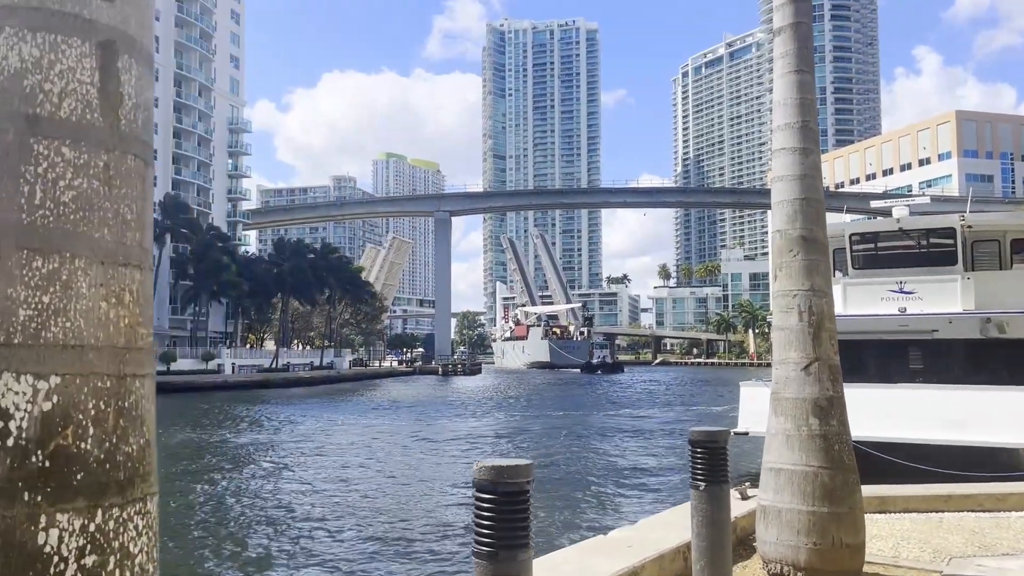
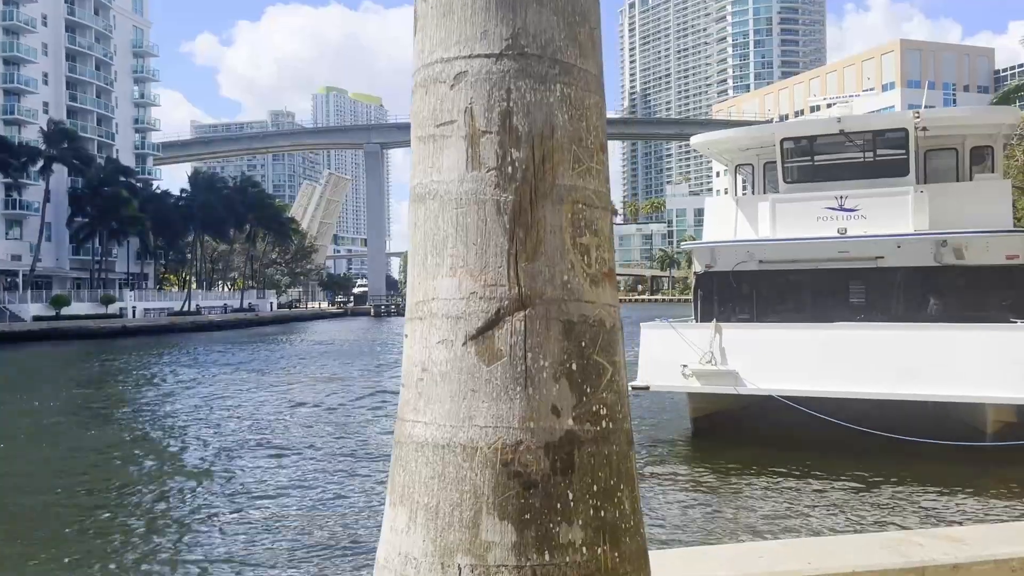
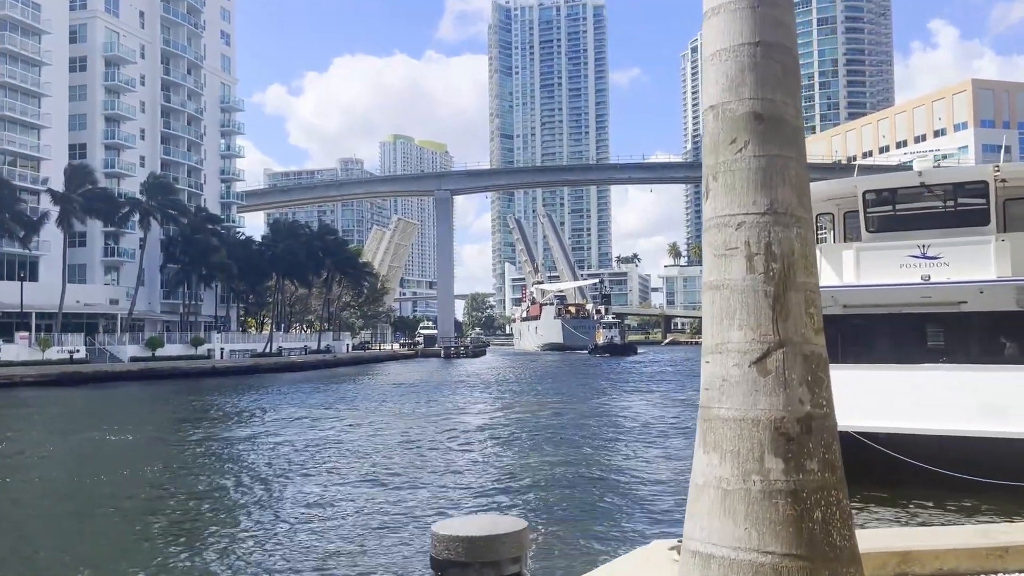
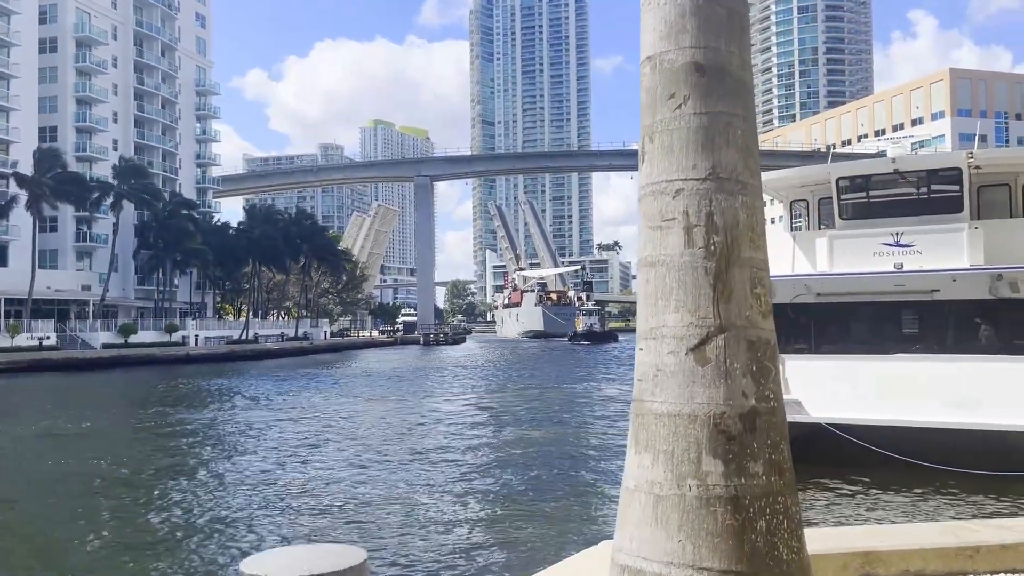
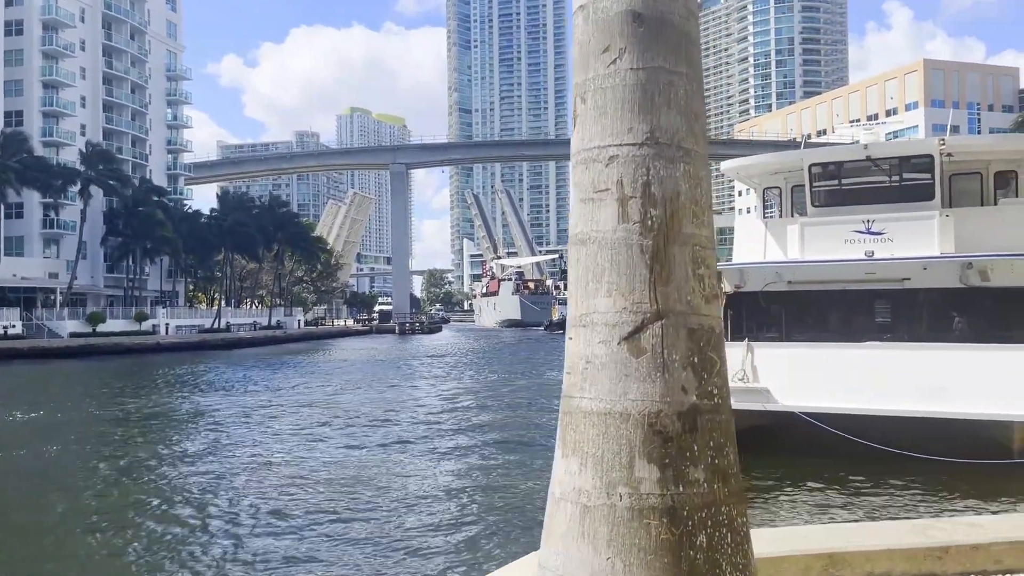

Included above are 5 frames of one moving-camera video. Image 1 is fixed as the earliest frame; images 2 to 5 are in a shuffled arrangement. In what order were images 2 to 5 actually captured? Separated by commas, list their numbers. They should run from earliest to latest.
3, 4, 5, 2
